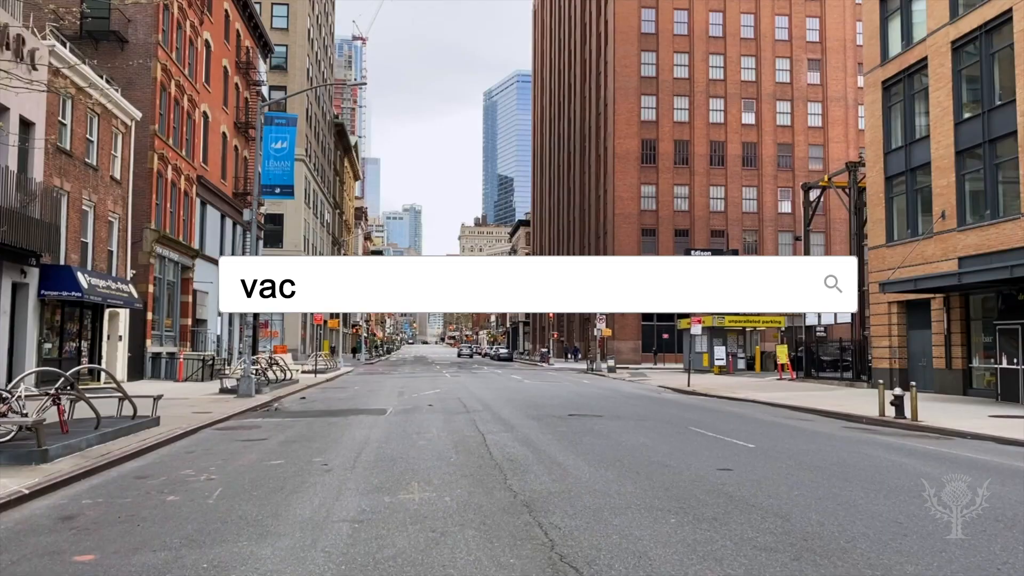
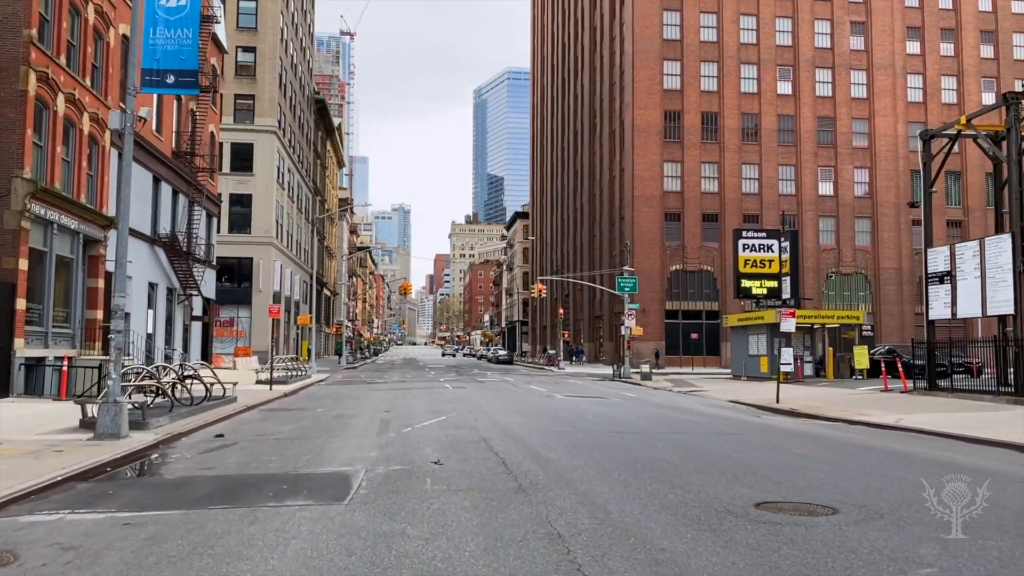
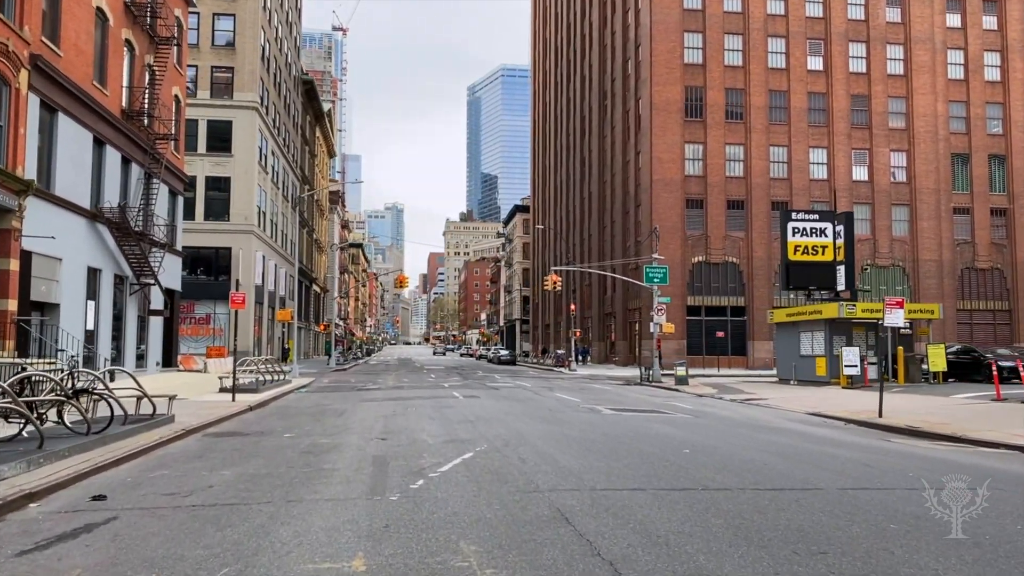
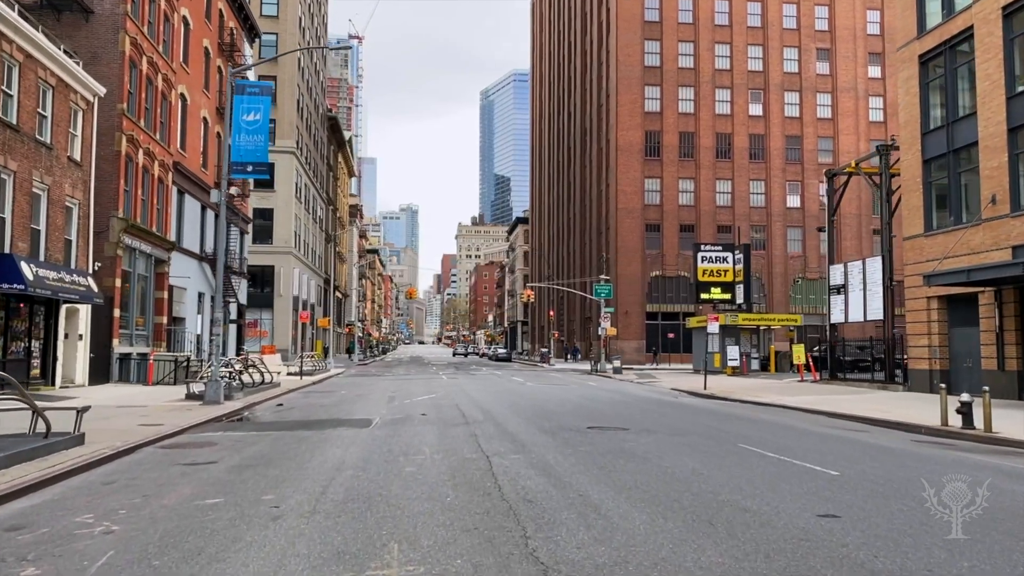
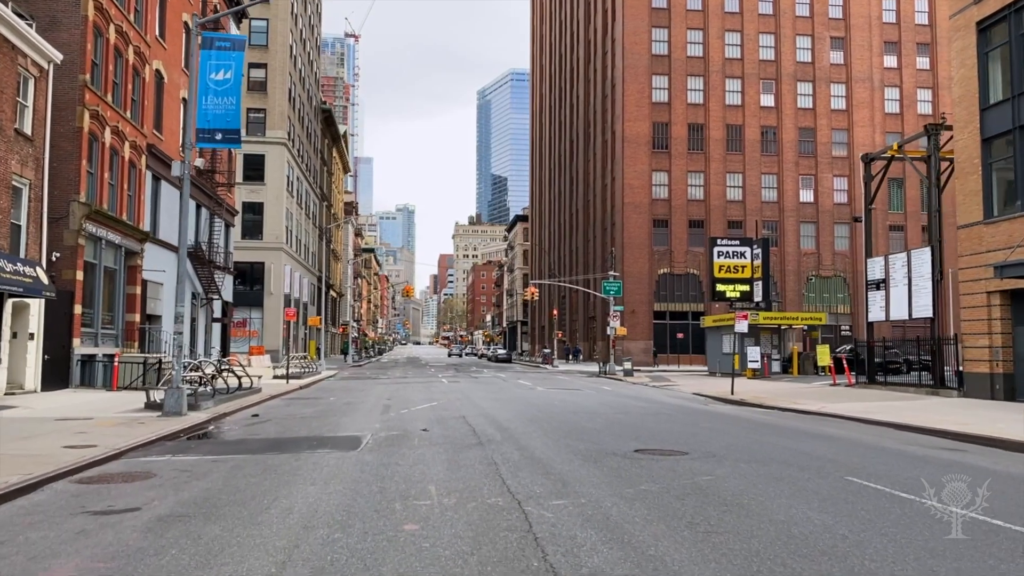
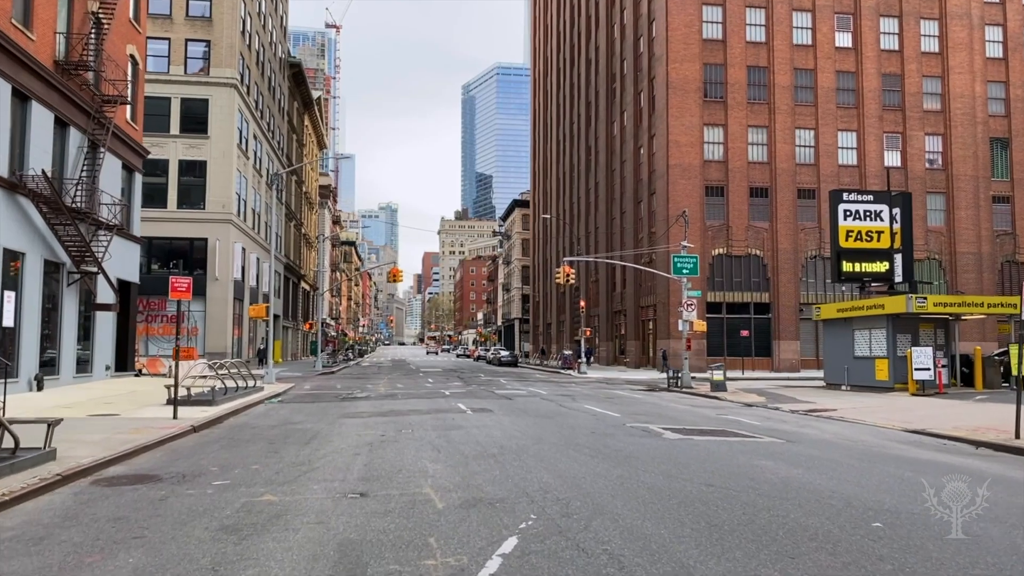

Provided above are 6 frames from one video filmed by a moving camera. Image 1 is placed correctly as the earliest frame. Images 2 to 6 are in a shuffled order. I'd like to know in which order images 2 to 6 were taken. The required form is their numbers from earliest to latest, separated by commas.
4, 5, 2, 3, 6
